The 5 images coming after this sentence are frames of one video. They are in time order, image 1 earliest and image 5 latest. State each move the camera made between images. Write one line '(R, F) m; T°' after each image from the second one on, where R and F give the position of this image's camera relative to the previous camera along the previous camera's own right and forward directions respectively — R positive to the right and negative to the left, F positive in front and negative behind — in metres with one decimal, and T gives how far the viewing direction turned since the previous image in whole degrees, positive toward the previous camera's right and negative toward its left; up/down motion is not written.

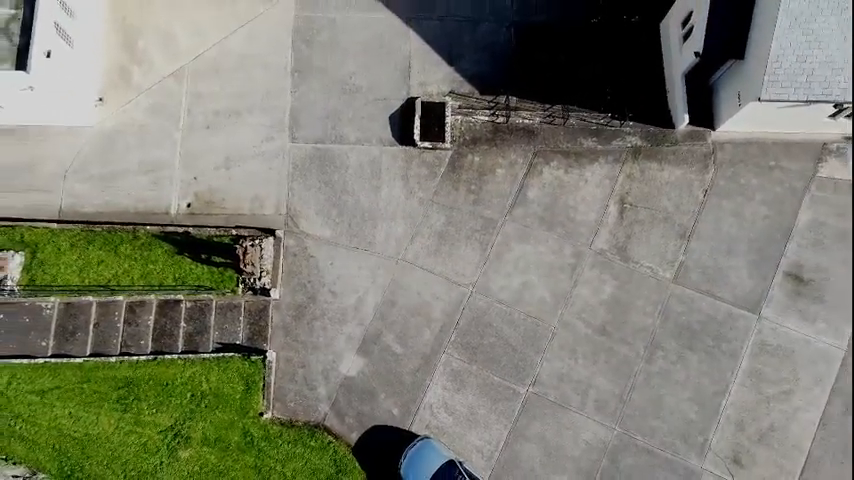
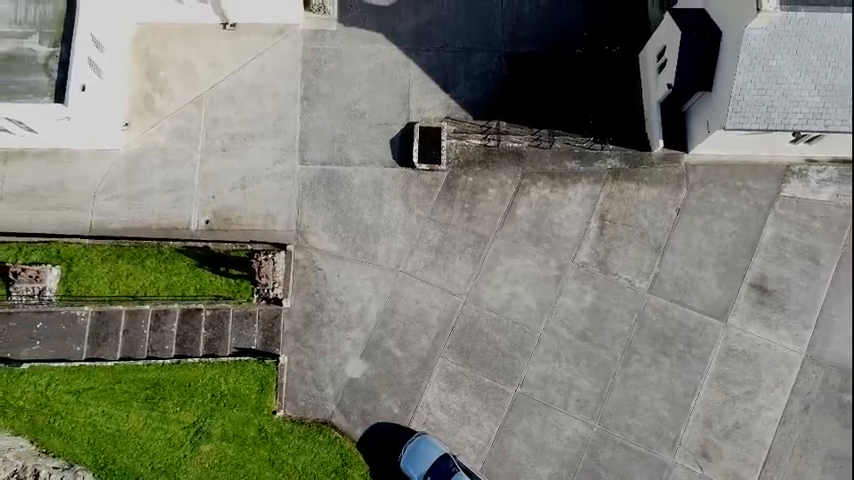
(+0.1, -2.0) m; 0°
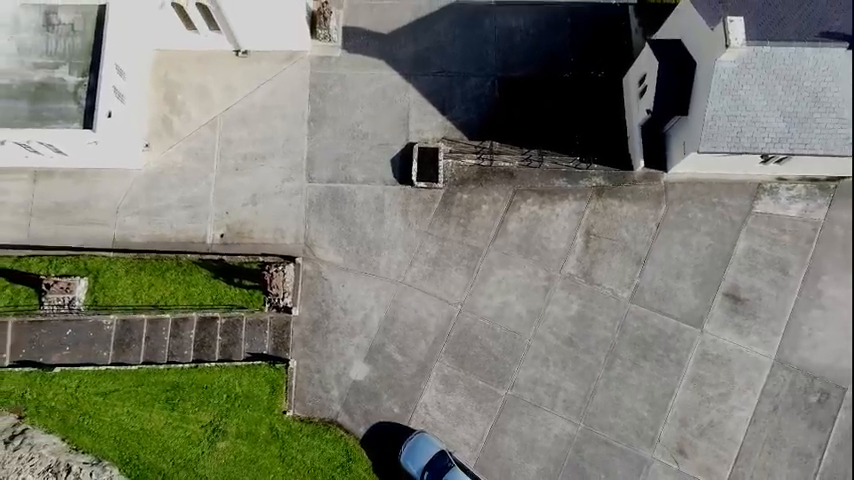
(+0.1, -1.8) m; 0°
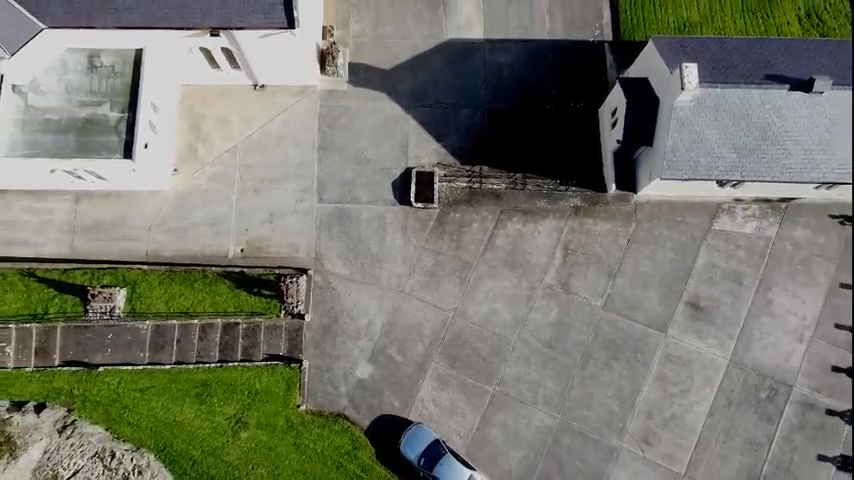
(+0.1, -3.2) m; 0°
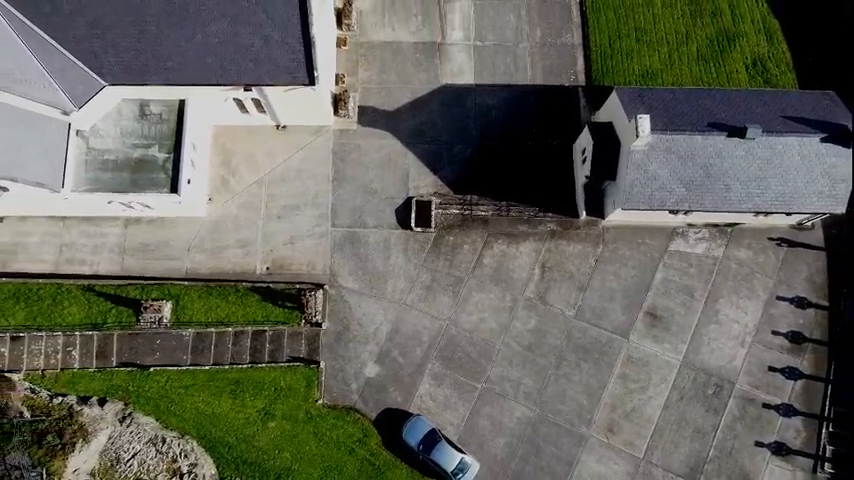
(0.0, -4.9) m; 0°
